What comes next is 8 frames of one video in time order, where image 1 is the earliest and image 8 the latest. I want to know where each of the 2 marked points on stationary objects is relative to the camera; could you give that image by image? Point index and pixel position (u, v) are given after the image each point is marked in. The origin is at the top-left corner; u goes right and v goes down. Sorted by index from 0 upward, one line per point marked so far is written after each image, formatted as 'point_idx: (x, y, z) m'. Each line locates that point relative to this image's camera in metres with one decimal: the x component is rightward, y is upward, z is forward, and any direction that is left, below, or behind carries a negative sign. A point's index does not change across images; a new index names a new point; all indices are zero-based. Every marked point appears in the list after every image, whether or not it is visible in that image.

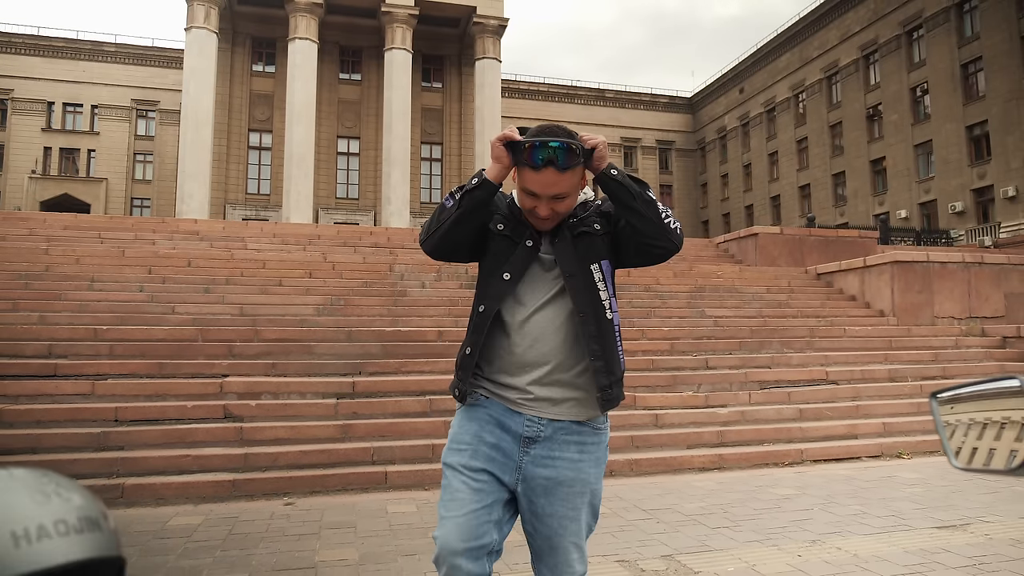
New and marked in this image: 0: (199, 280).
0: (-4.9, +0.1, +10.0) m
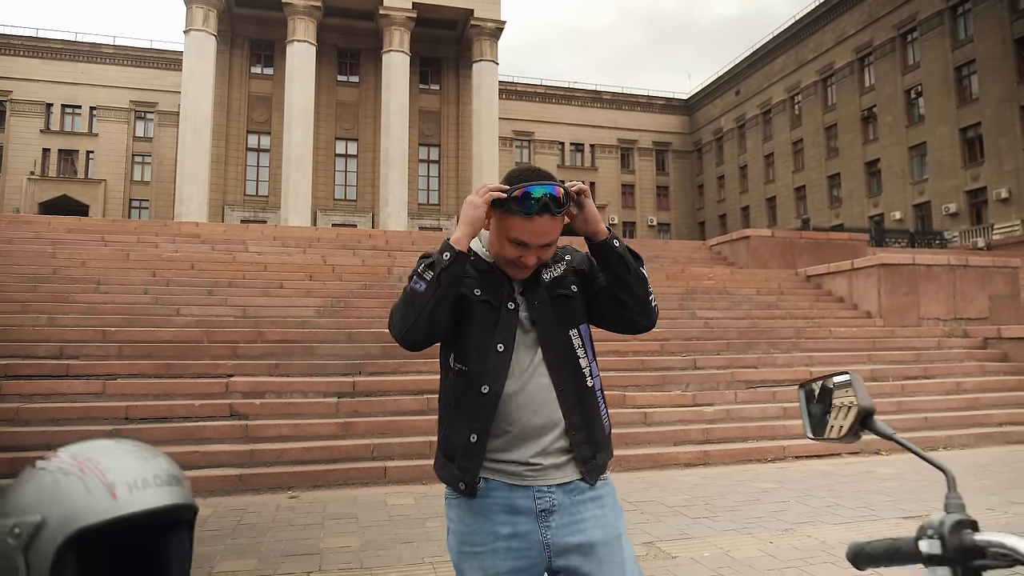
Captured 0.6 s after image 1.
0: (-5.0, +0.1, +10.2) m
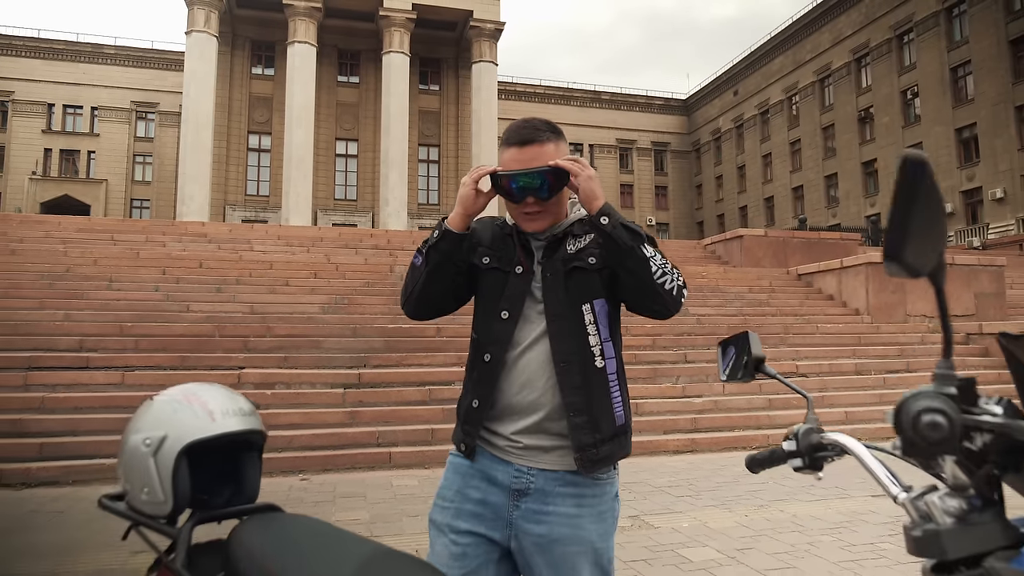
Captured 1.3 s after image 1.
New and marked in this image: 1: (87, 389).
0: (-5.0, +0.1, +10.6) m
1: (-4.5, -1.1, +6.7) m
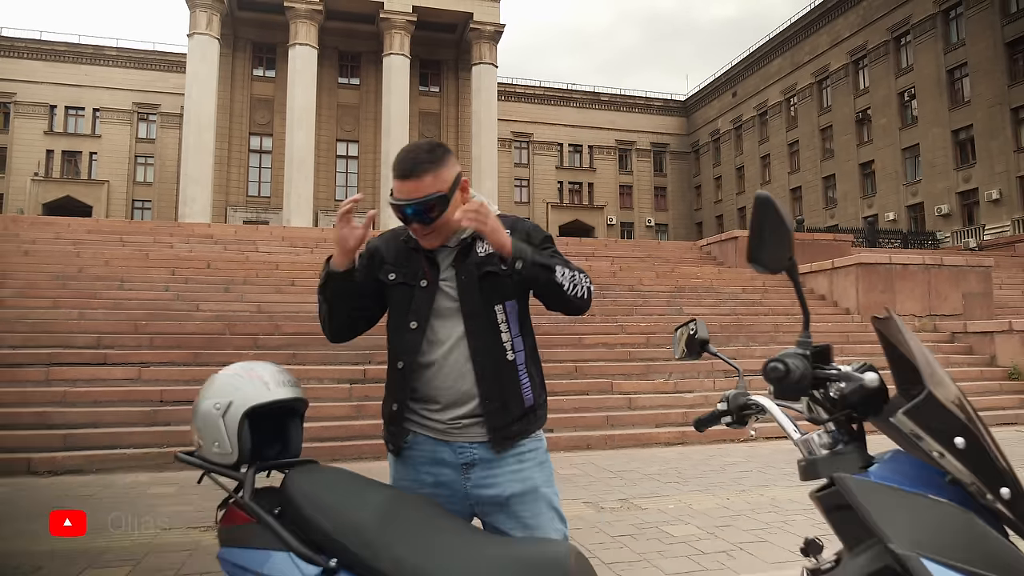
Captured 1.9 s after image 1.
0: (-5.0, +0.1, +10.9) m
1: (-4.5, -1.1, +7.1) m
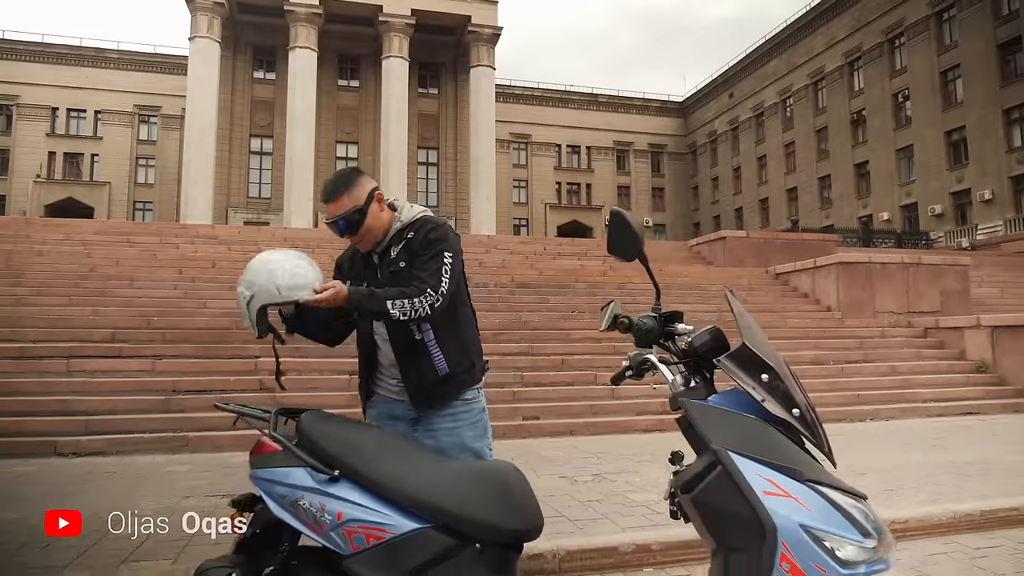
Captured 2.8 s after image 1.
0: (-5.1, +0.2, +11.4) m
1: (-4.6, -1.0, +7.6) m
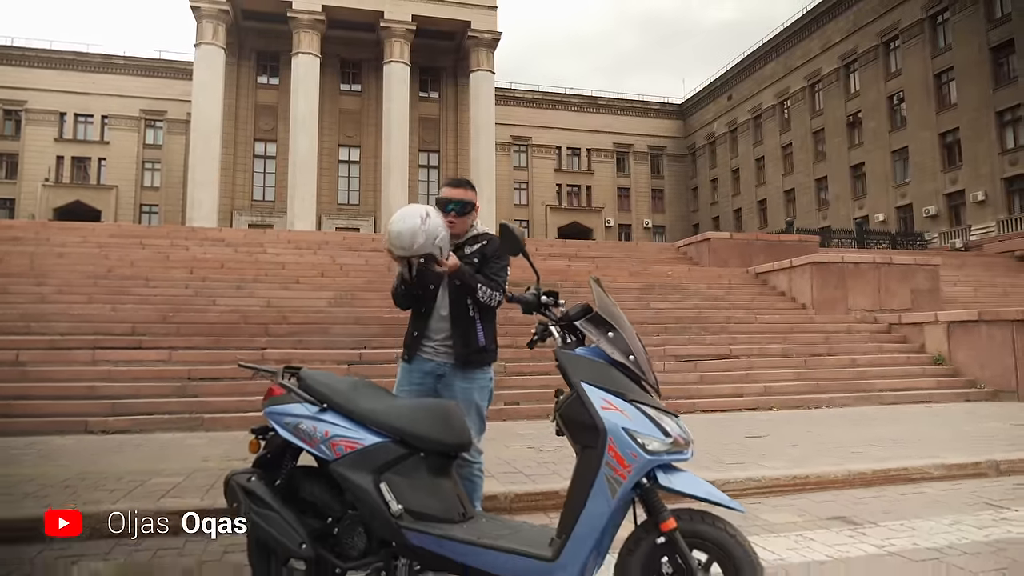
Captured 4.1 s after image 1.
0: (-5.4, +0.2, +12.2) m
1: (-4.9, -1.0, +8.4) m
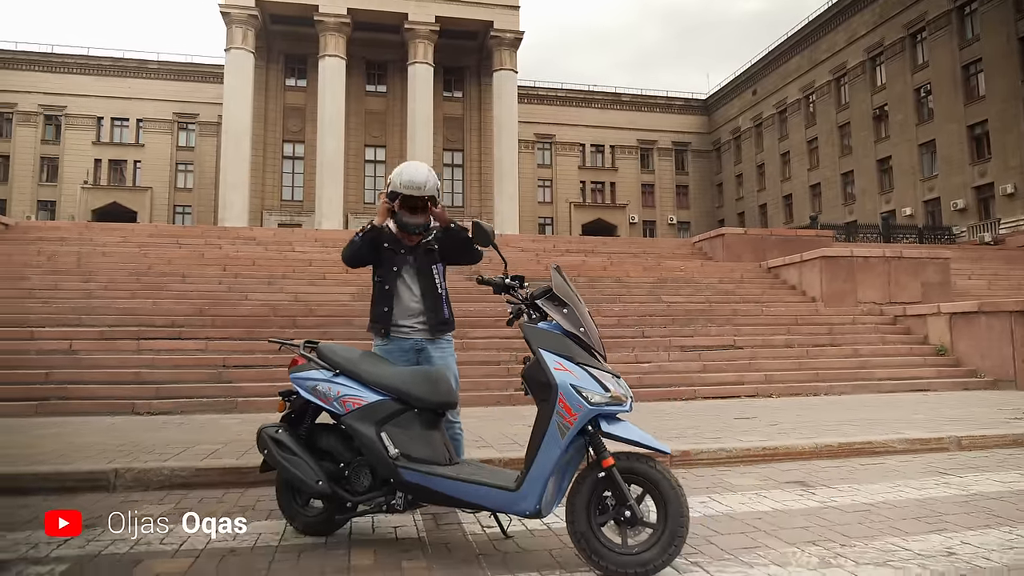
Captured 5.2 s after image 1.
0: (-5.1, +0.3, +13.0) m
1: (-4.7, -0.9, +9.2) m
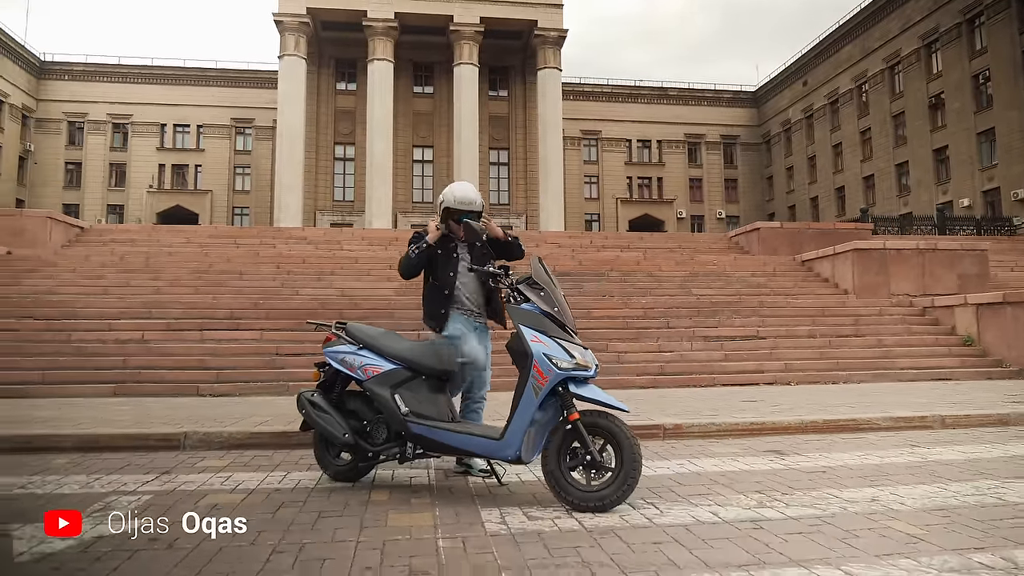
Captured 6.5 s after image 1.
0: (-4.4, +0.4, +14.0) m
1: (-4.3, -0.9, +10.1) m
